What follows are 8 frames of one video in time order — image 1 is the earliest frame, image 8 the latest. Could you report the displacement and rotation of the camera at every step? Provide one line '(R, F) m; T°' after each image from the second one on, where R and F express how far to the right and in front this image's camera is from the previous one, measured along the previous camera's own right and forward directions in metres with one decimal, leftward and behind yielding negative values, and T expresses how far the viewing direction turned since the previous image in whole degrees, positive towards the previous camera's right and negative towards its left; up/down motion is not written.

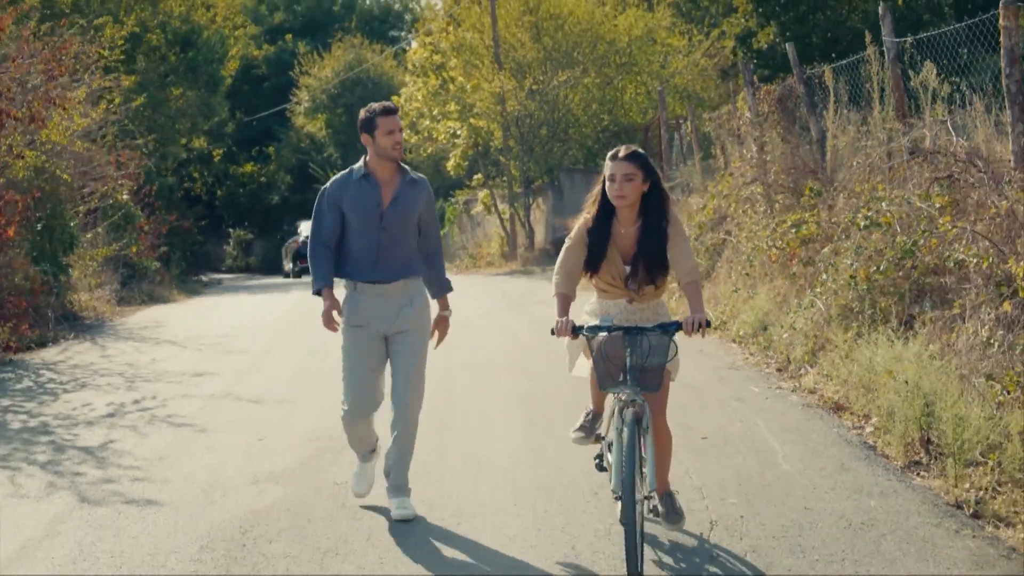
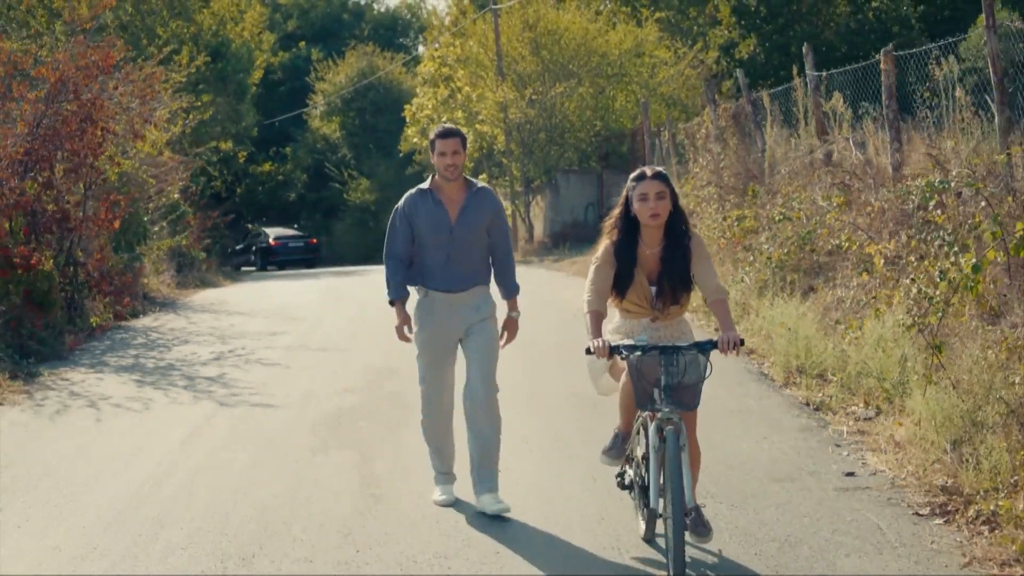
(0.0, -3.1) m; 0°
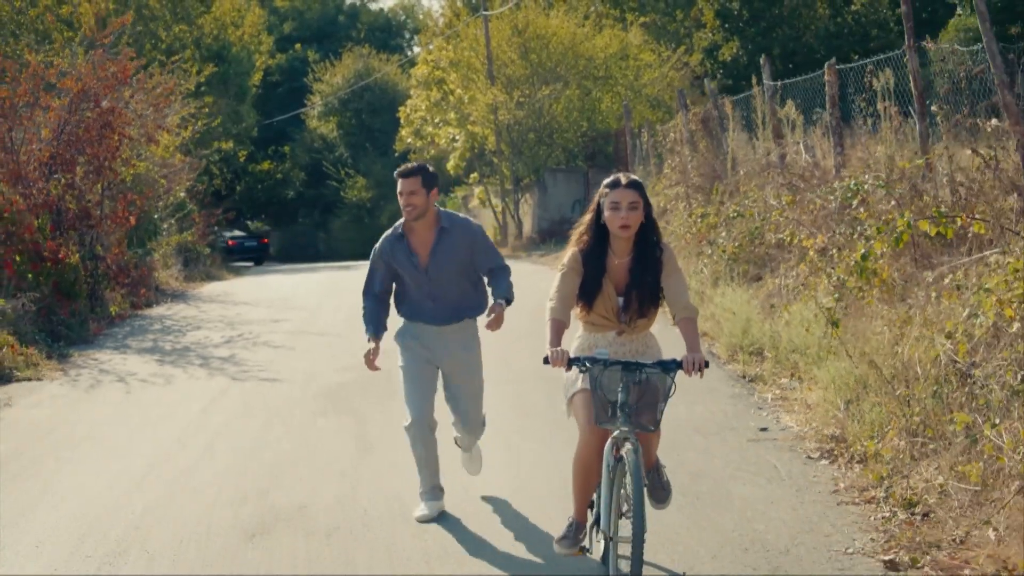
(+0.1, -1.4) m; 0°
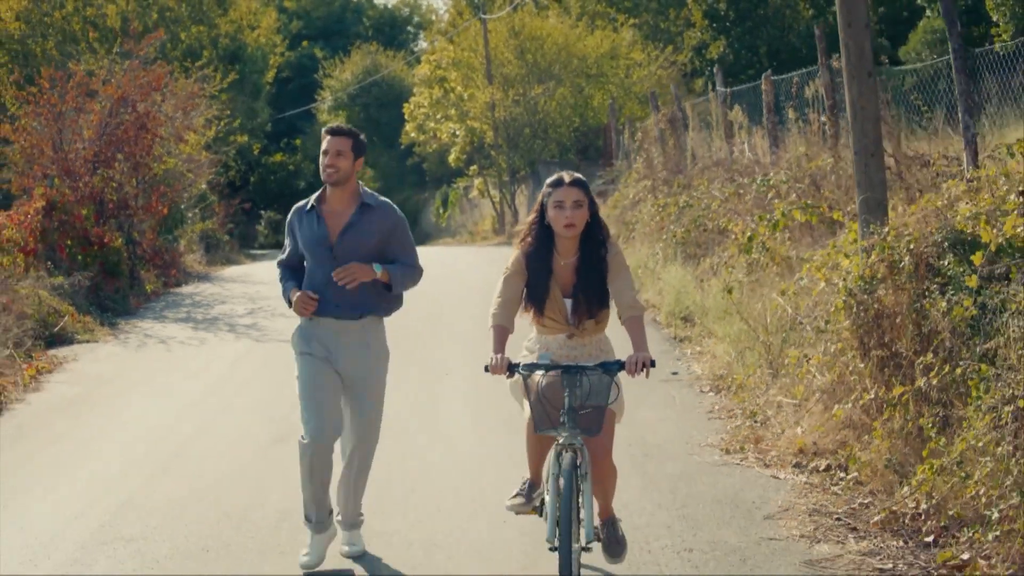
(+0.3, -2.3) m; 0°
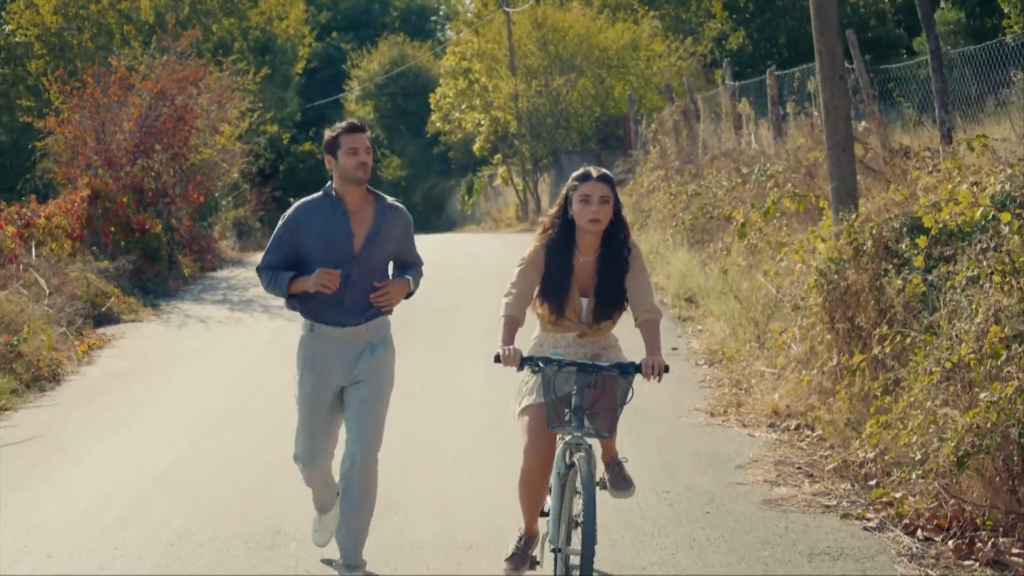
(+0.1, -1.0) m; -1°
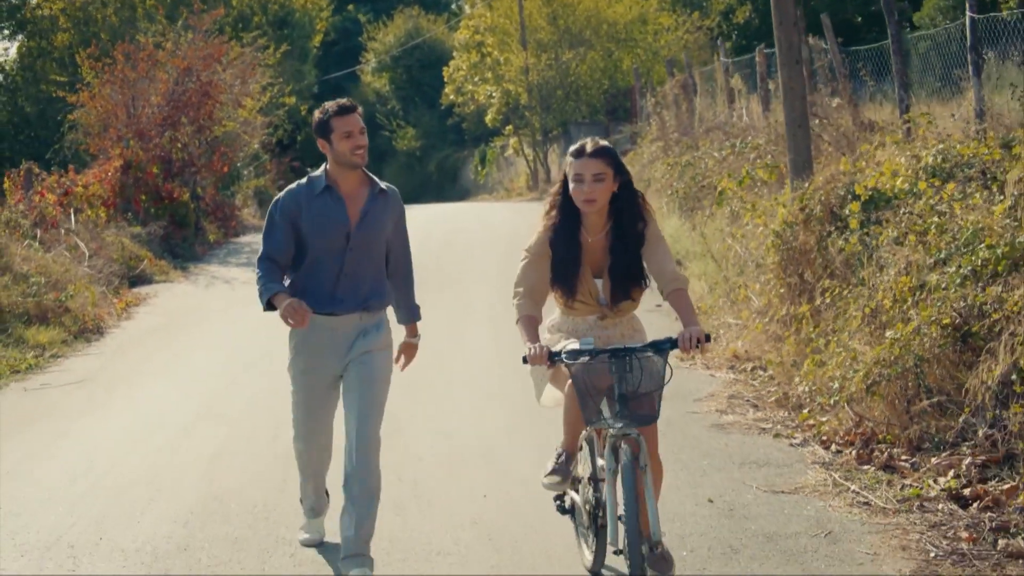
(+0.1, -1.2) m; -1°
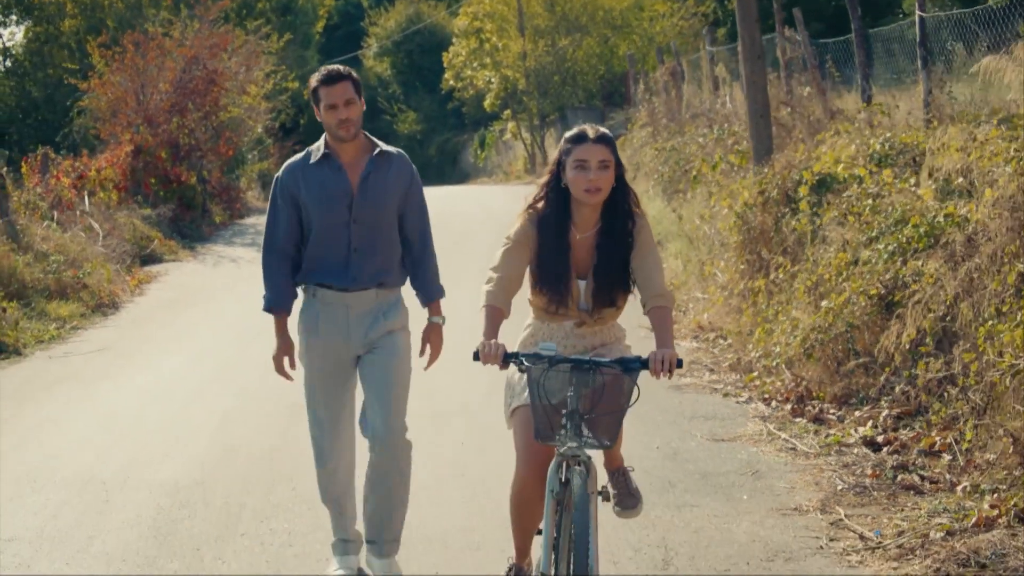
(+0.1, -0.9) m; 0°
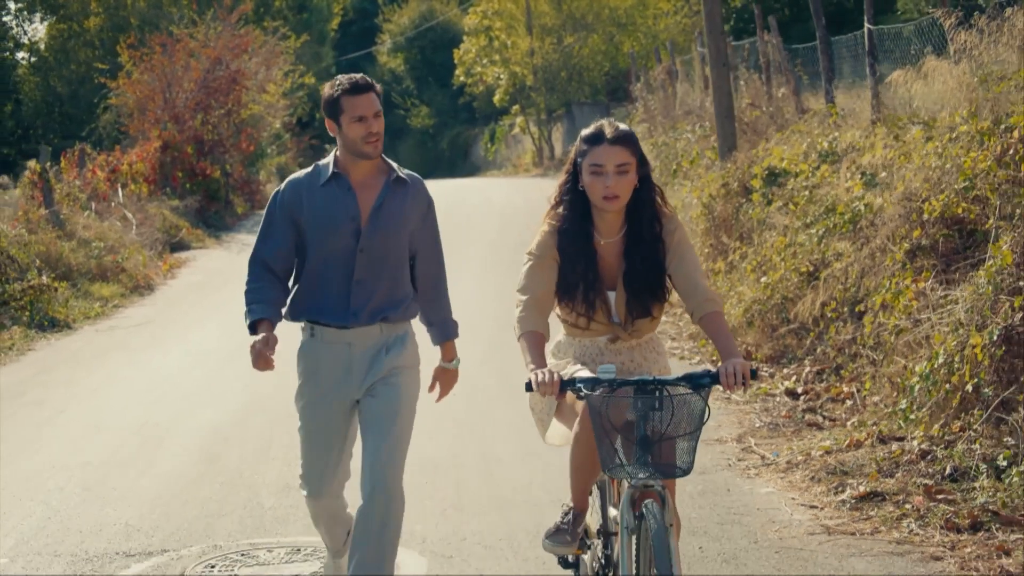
(+0.2, -1.4) m; 0°
